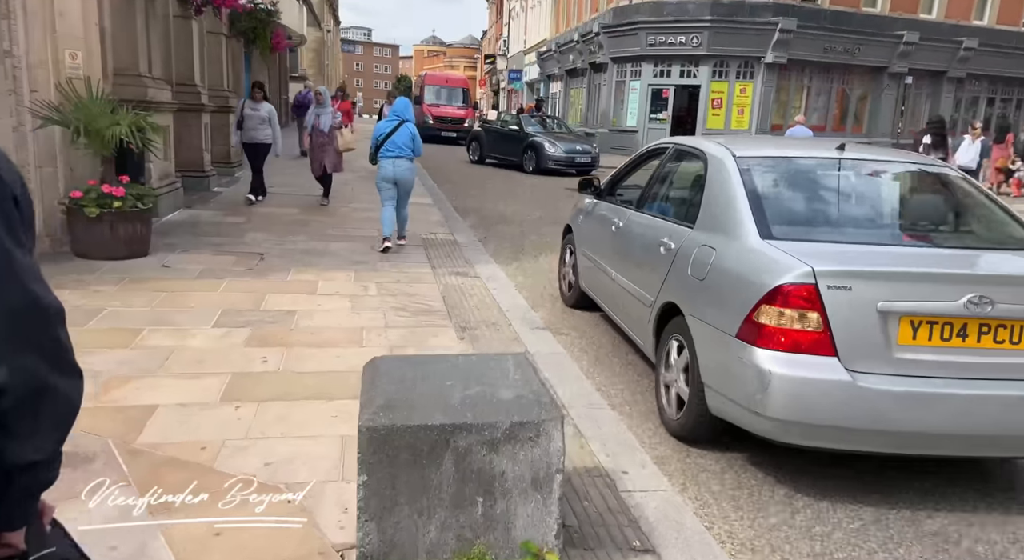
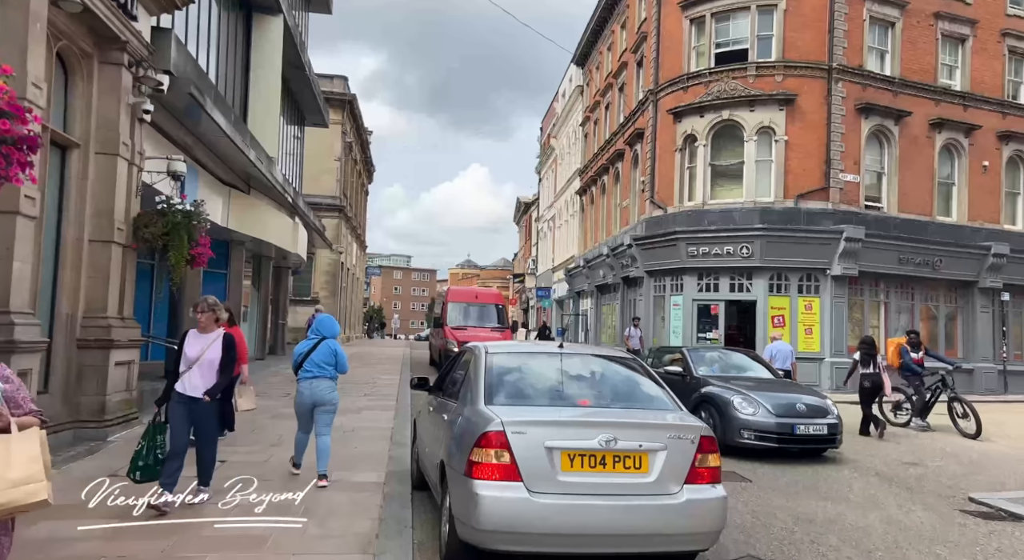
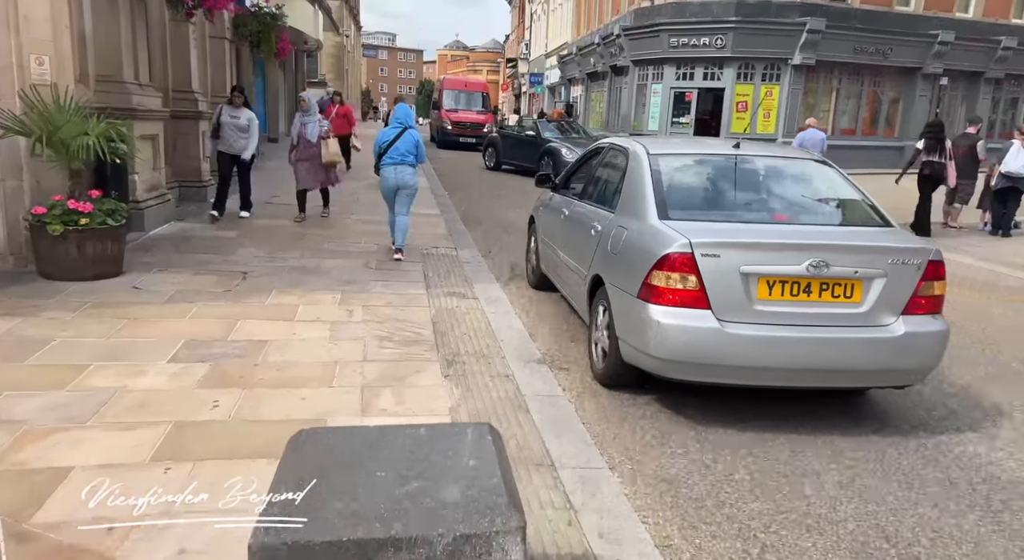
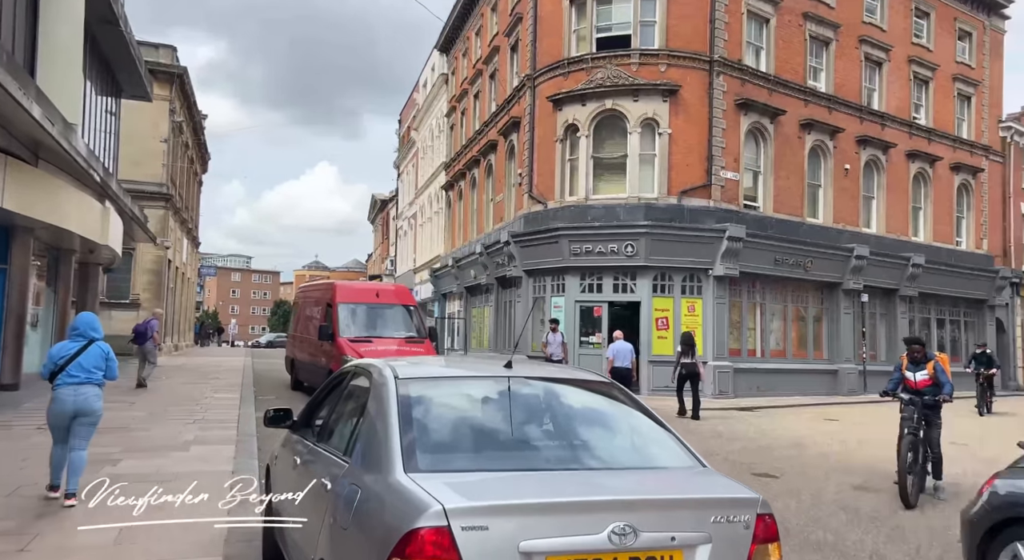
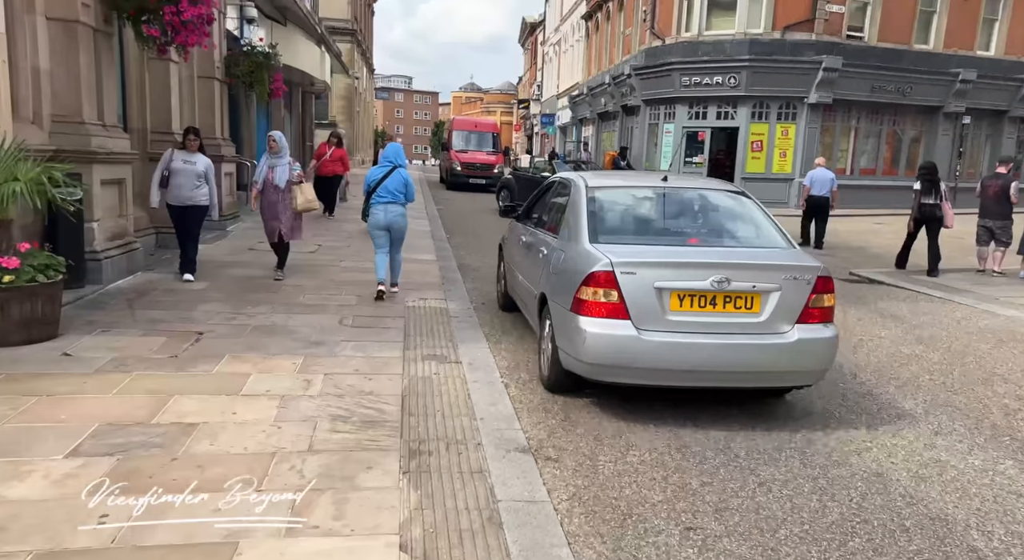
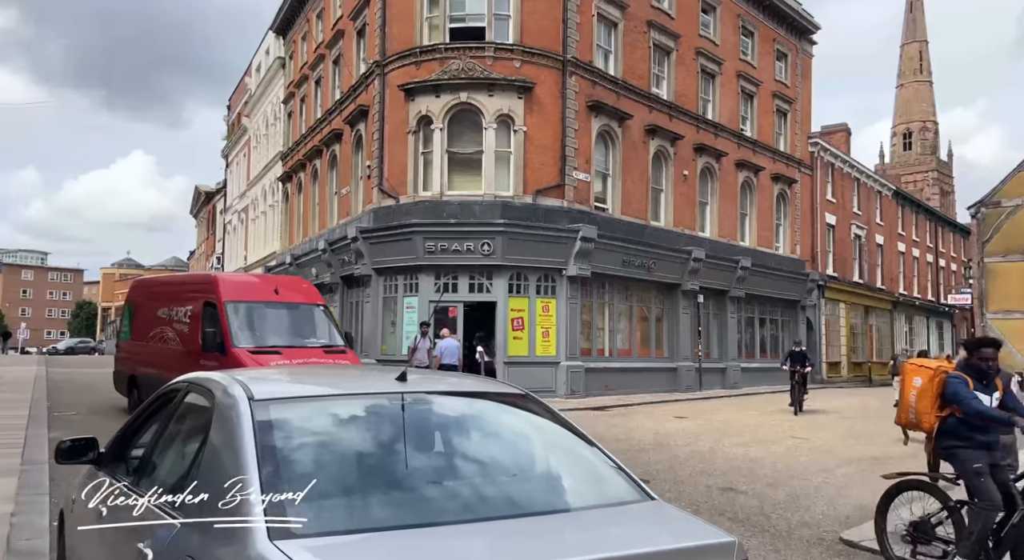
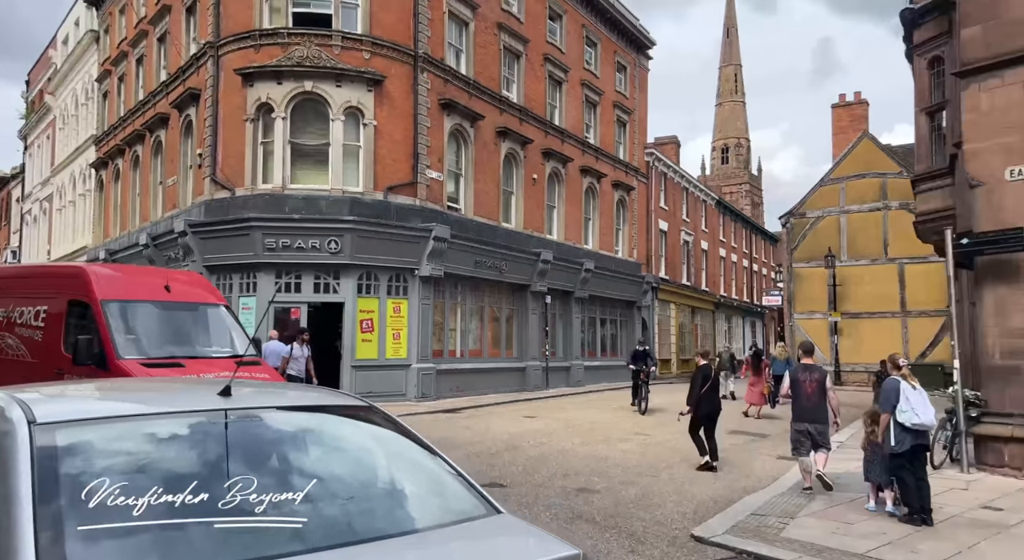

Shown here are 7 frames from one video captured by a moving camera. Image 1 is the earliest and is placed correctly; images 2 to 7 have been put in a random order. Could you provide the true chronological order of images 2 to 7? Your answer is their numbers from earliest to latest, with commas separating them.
3, 5, 2, 4, 6, 7
